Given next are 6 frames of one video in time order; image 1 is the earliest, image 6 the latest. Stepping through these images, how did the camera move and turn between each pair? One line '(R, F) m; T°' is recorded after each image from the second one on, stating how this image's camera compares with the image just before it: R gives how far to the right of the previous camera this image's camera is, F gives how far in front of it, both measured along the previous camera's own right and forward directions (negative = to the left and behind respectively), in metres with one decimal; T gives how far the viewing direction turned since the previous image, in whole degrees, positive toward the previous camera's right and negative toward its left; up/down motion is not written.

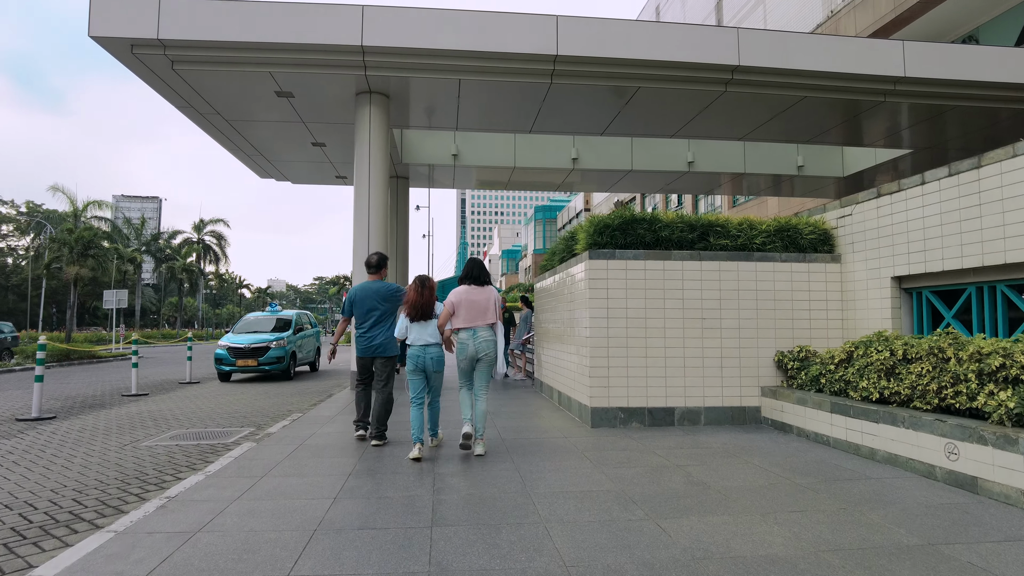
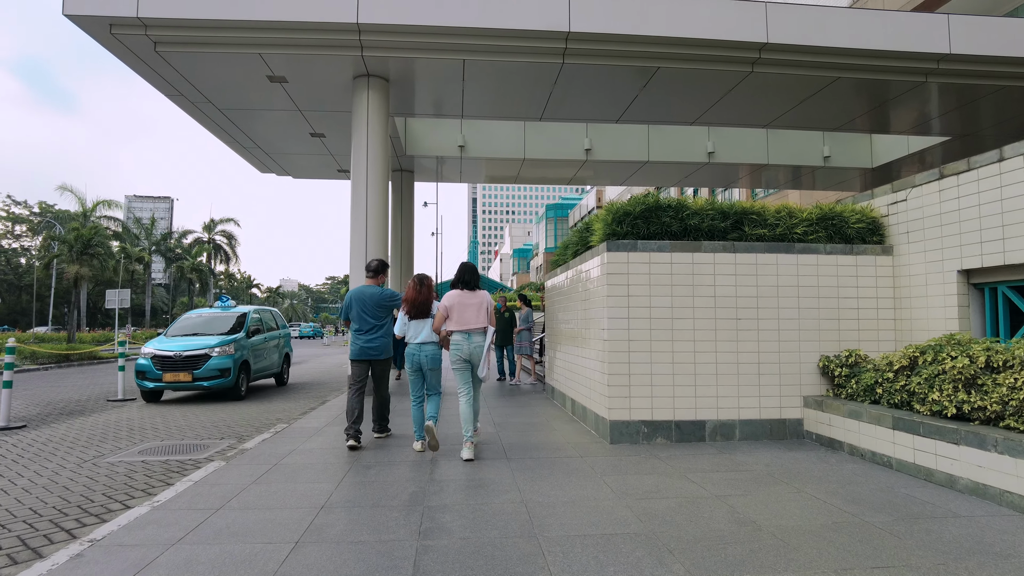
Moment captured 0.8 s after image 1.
(0.0, +0.8) m; -1°
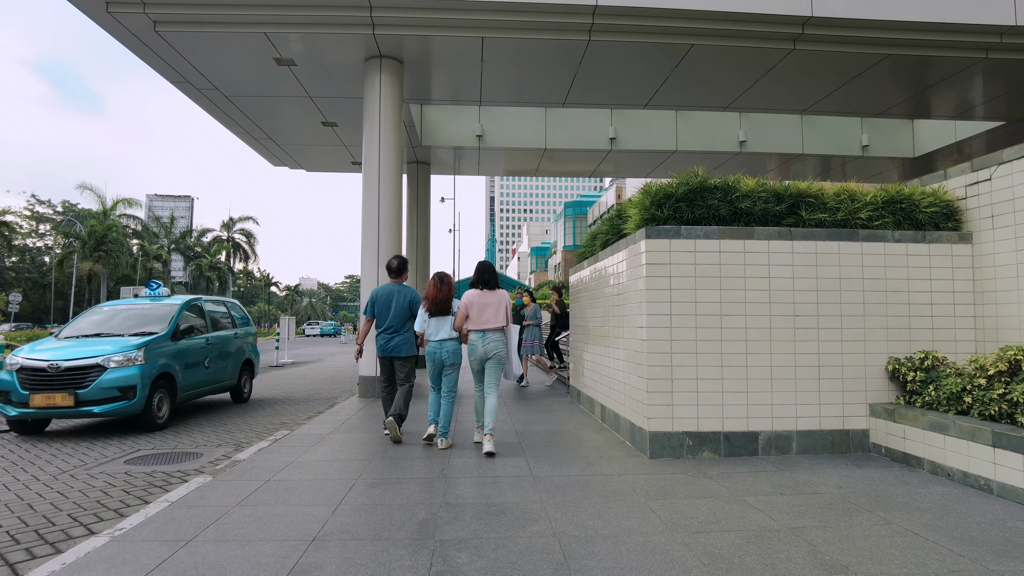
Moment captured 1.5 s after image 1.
(-0.1, +0.7) m; -2°
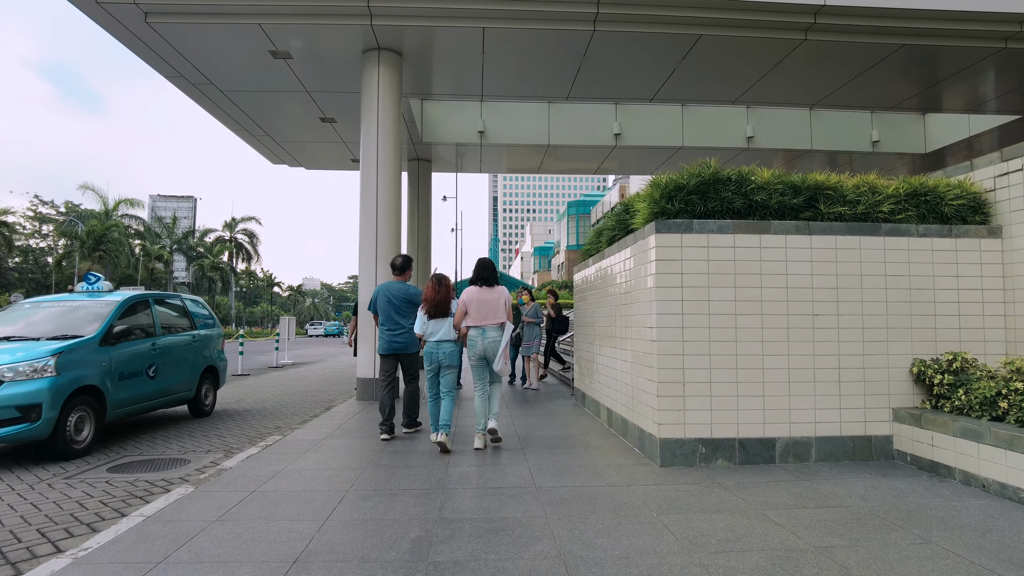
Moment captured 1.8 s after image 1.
(0.0, +0.3) m; 0°
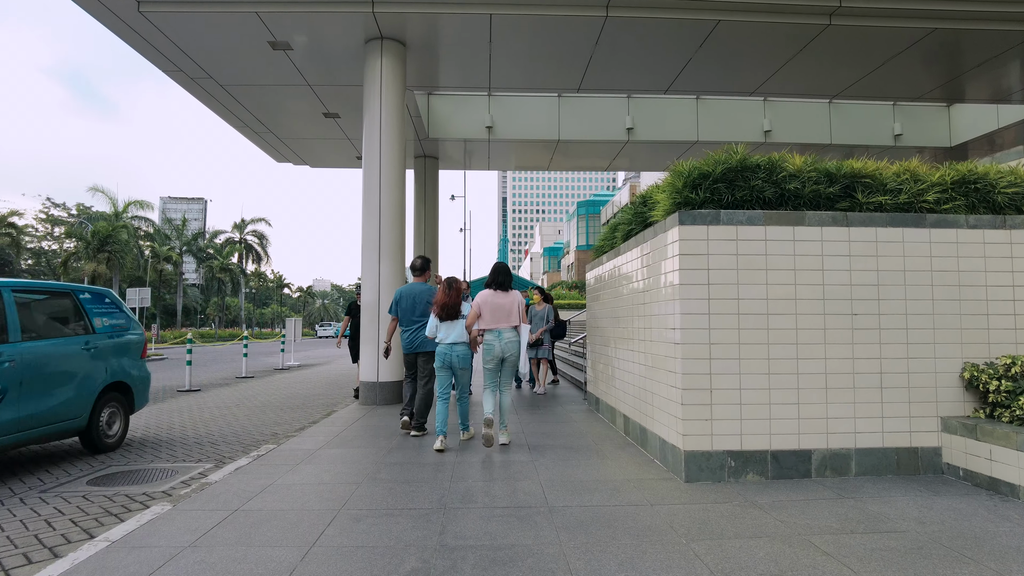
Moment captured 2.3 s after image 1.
(0.0, +0.4) m; -1°
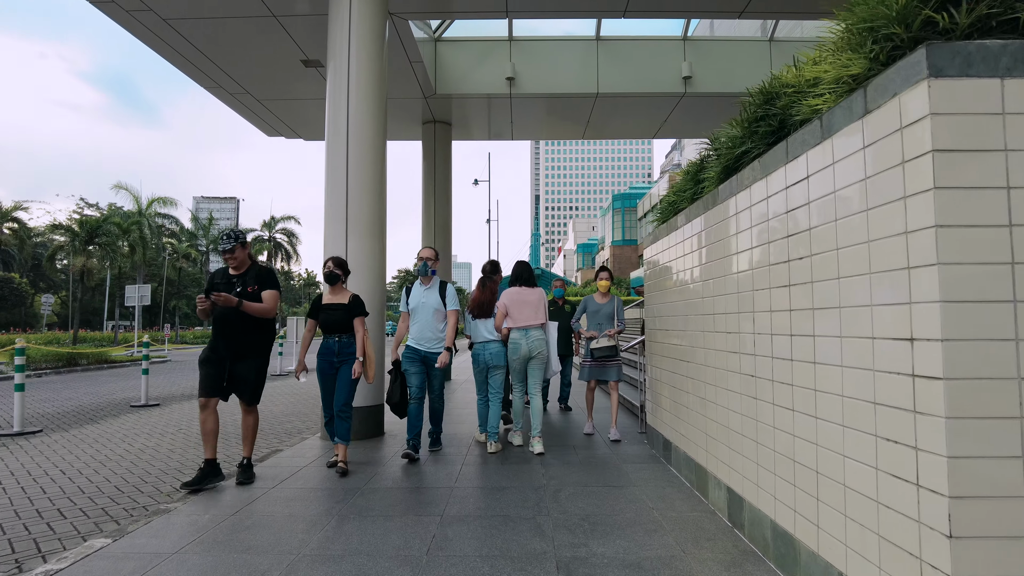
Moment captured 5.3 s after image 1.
(+0.1, +2.6) m; -3°
